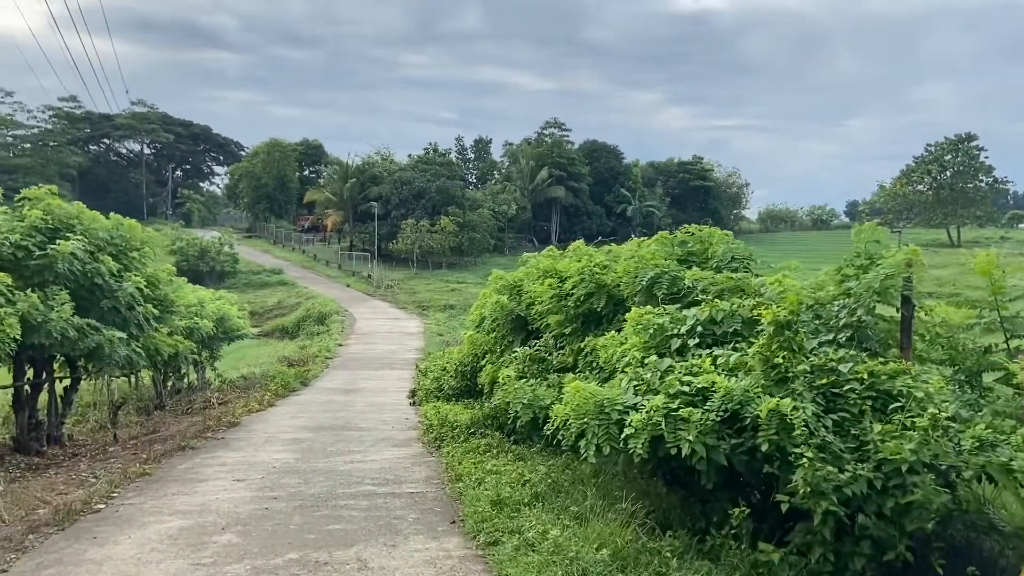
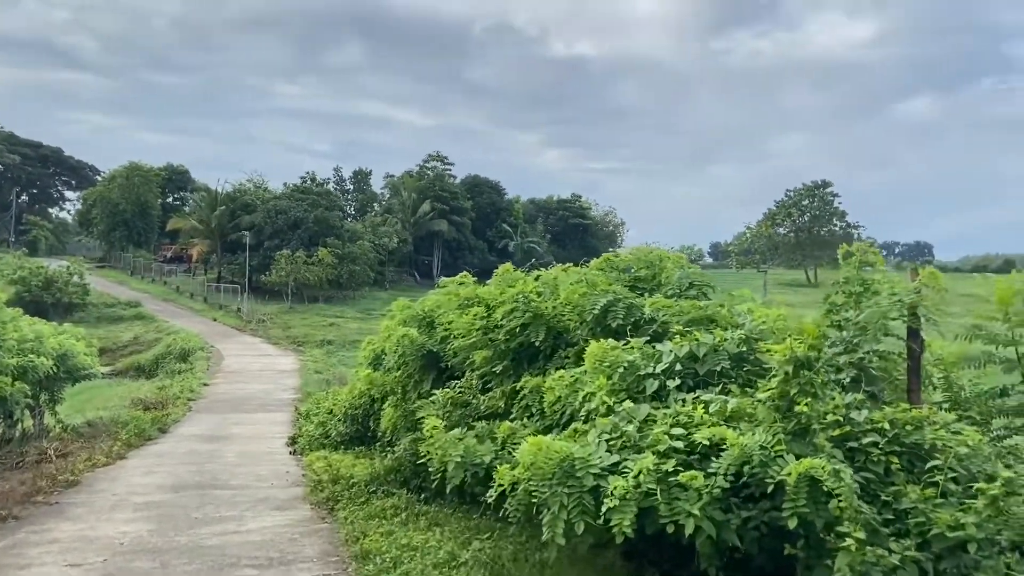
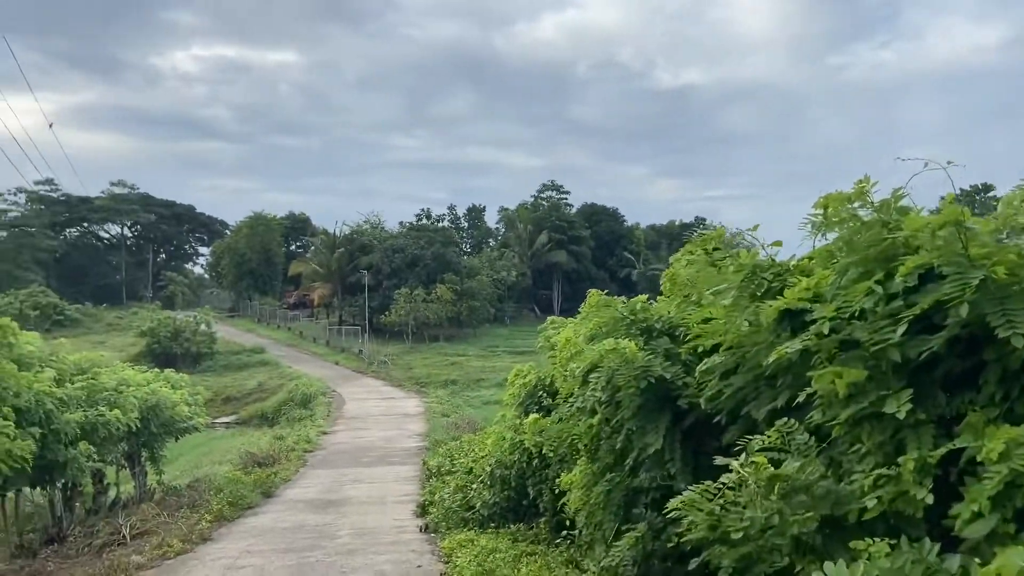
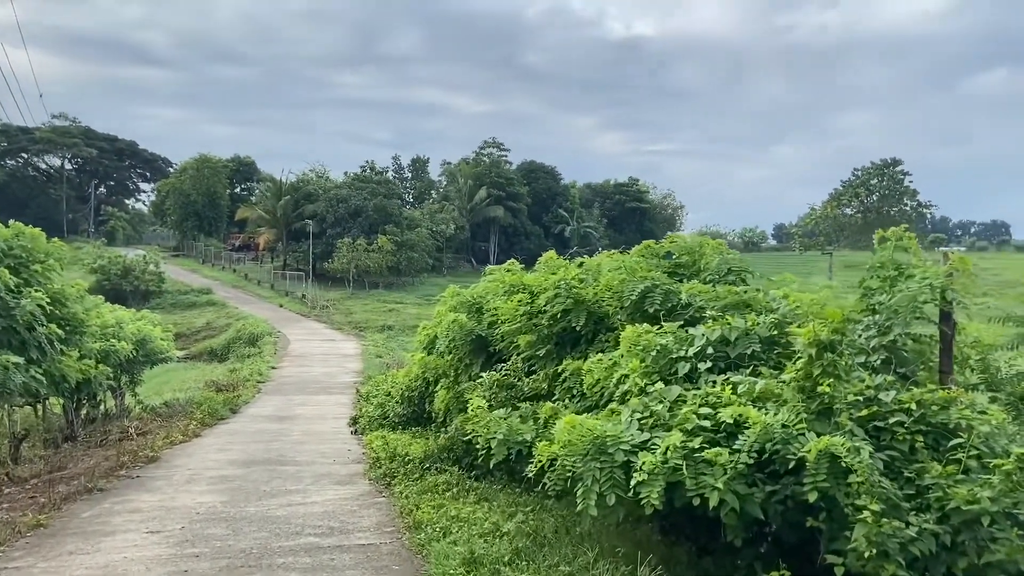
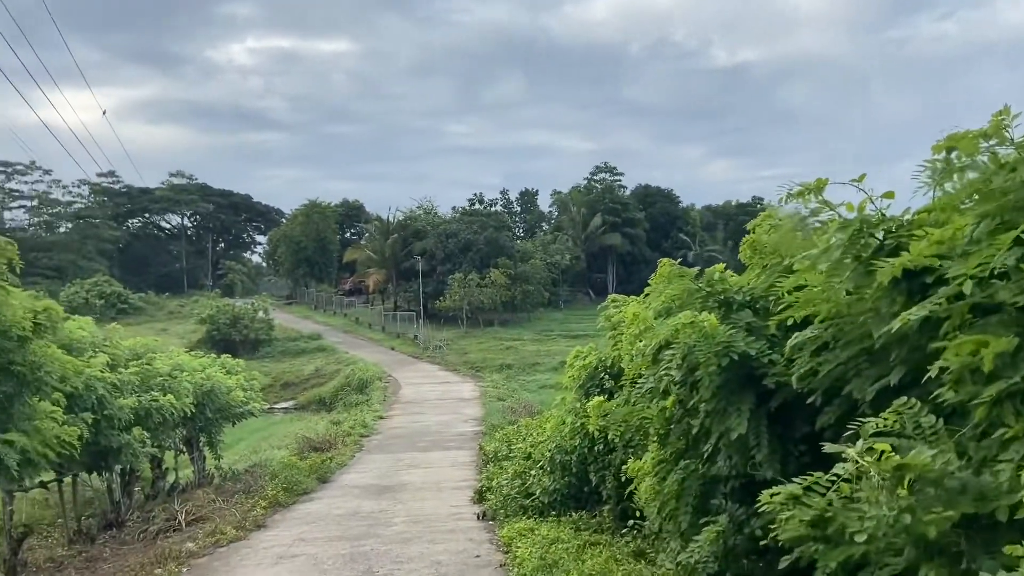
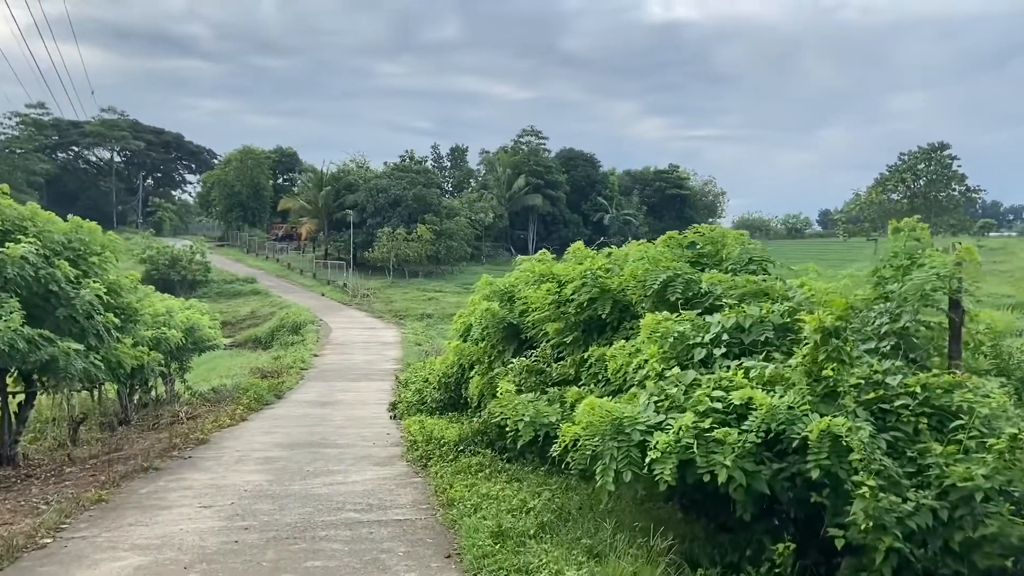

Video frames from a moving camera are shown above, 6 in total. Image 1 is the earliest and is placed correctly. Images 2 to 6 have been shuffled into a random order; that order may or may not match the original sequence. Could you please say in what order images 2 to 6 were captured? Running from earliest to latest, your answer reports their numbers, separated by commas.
6, 4, 2, 3, 5
